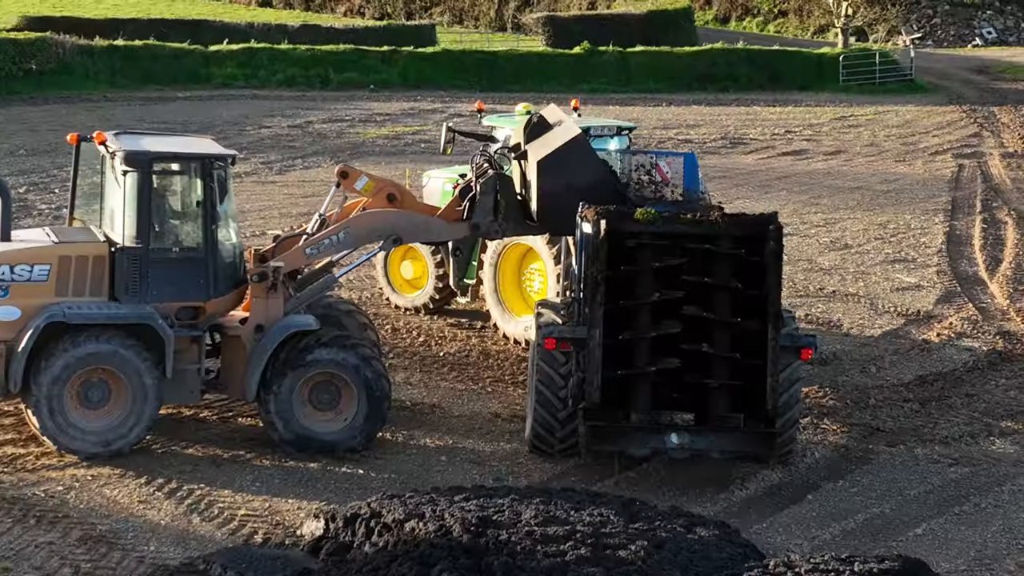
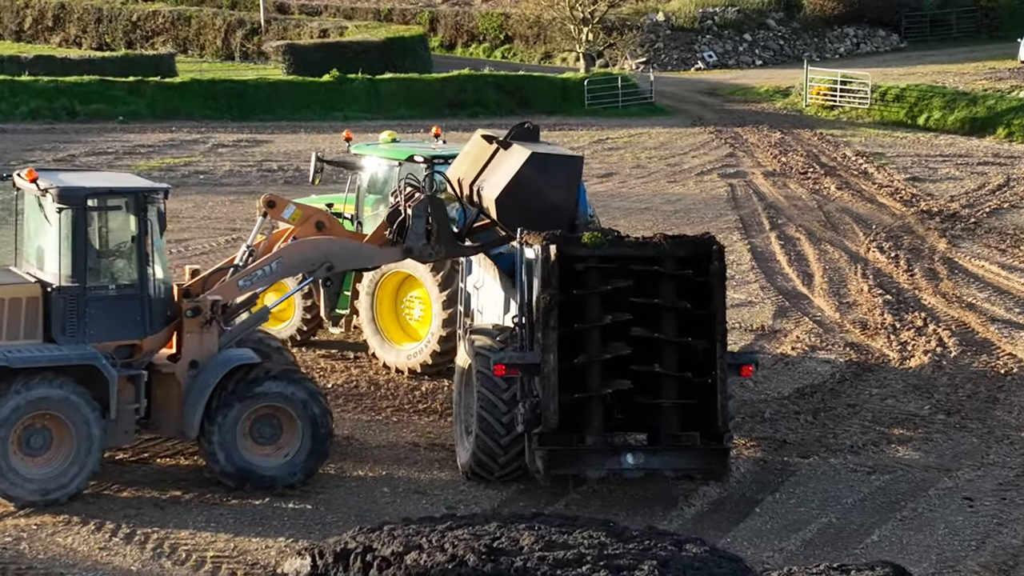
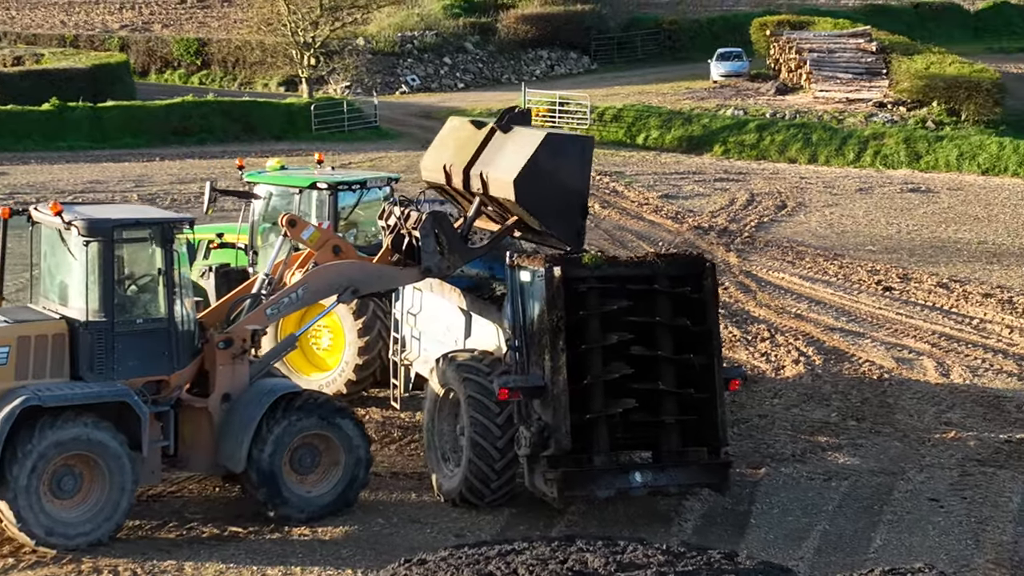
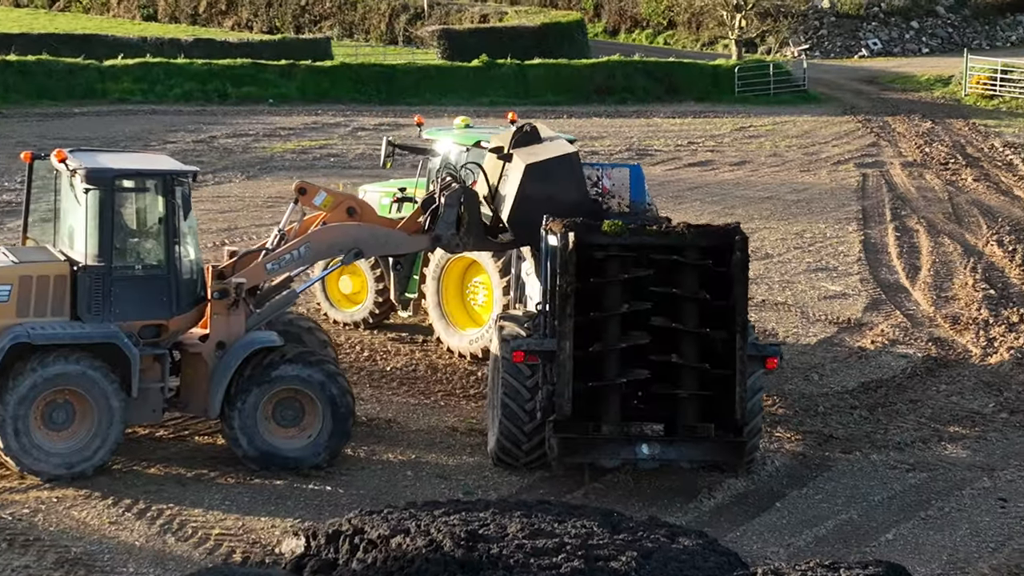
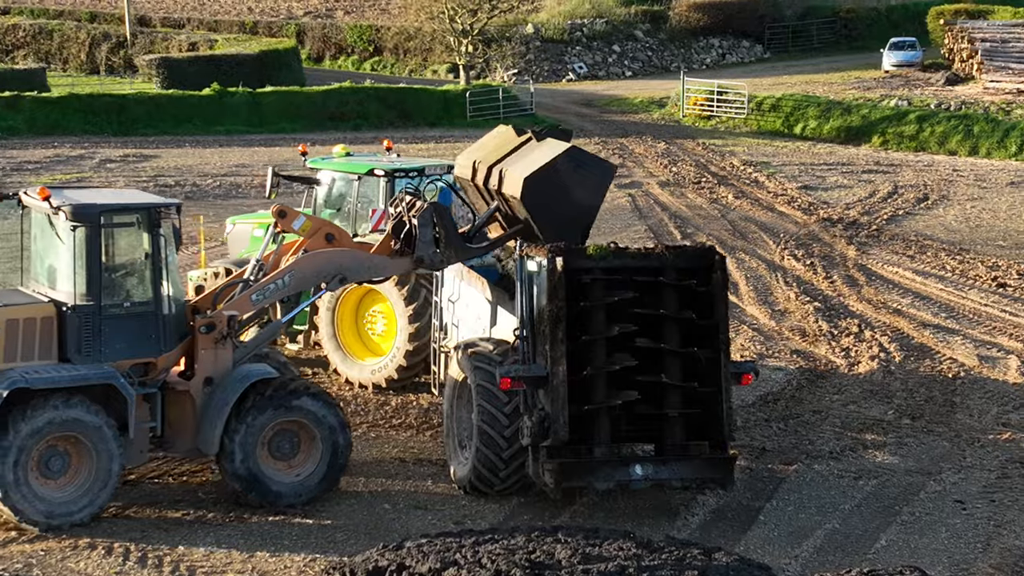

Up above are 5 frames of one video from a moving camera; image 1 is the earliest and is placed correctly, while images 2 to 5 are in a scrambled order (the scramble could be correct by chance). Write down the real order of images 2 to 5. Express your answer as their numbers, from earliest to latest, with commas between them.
4, 2, 5, 3
